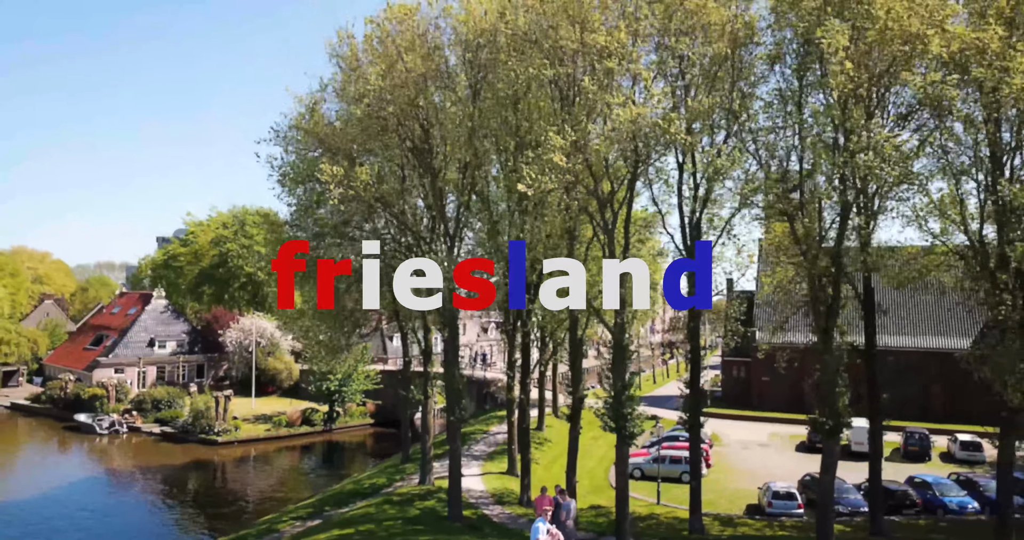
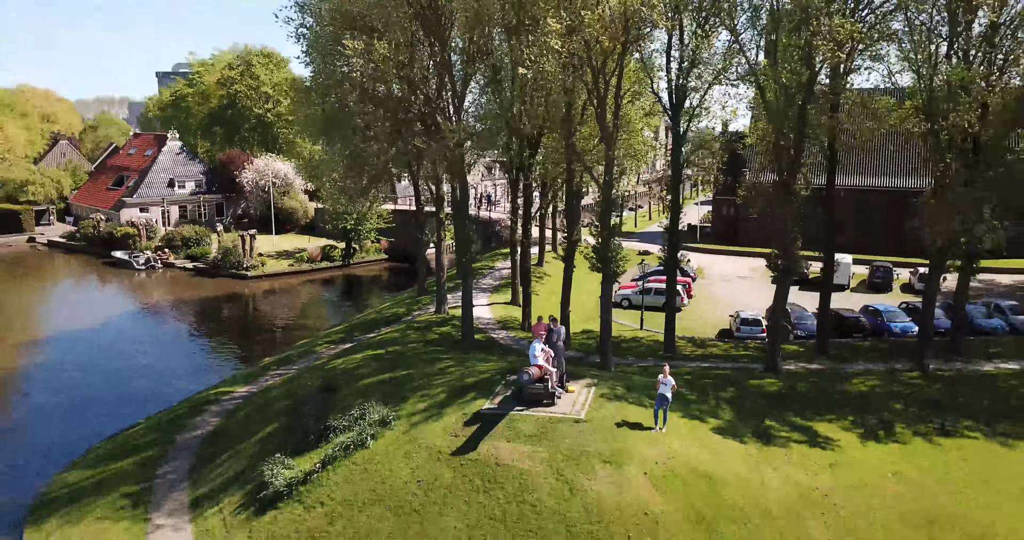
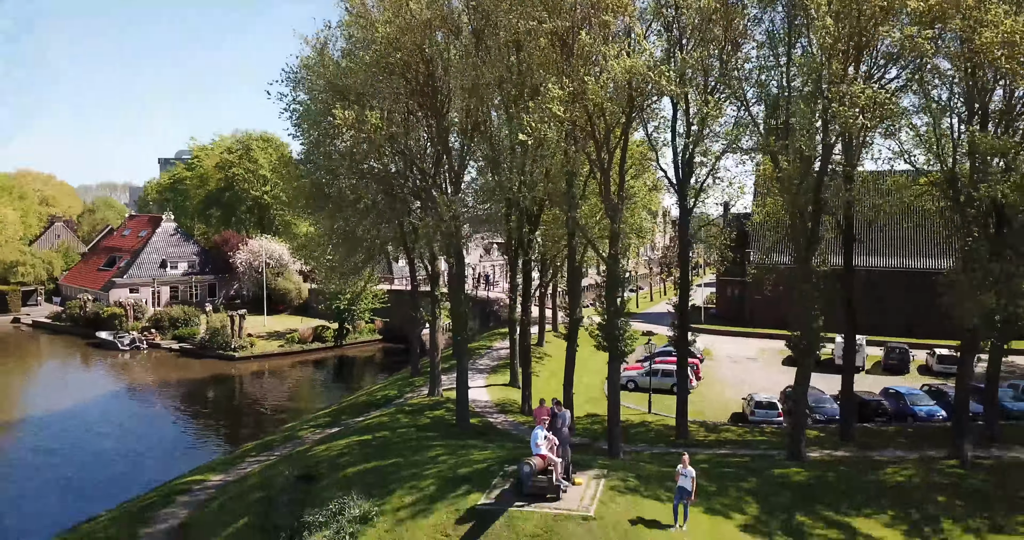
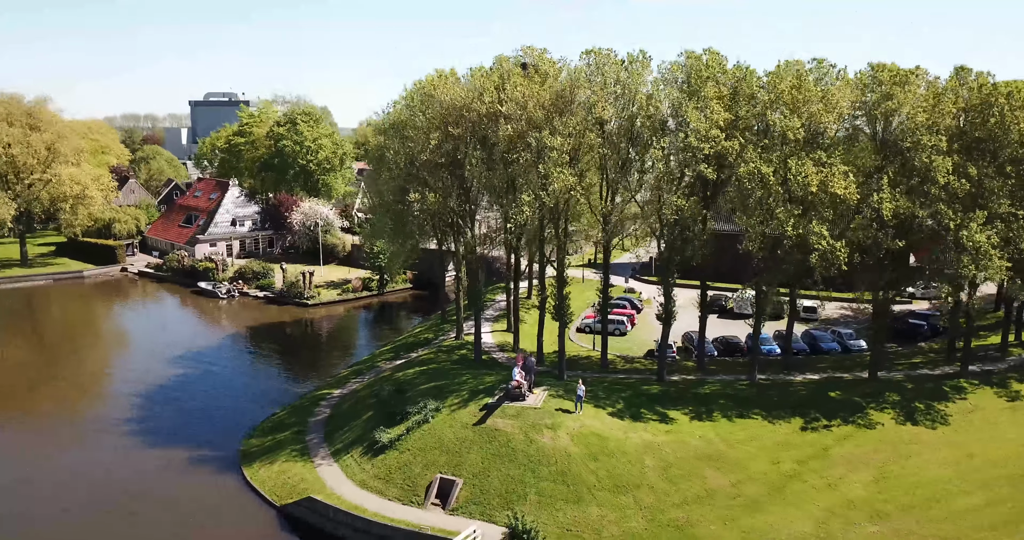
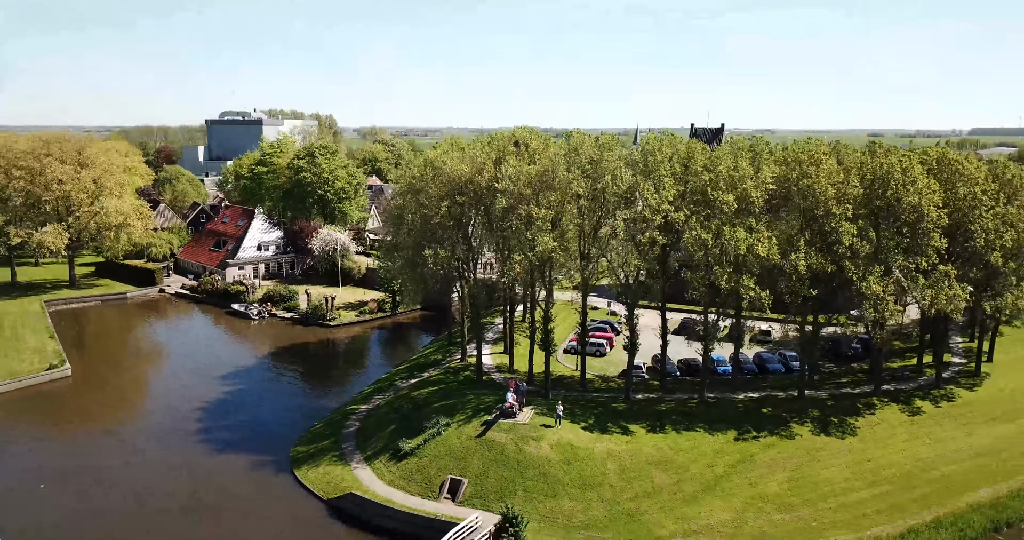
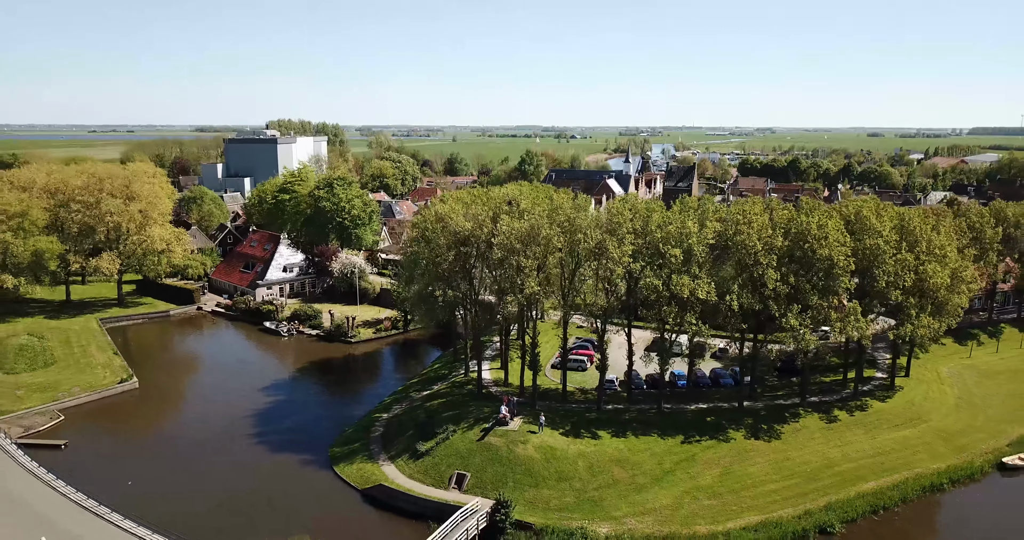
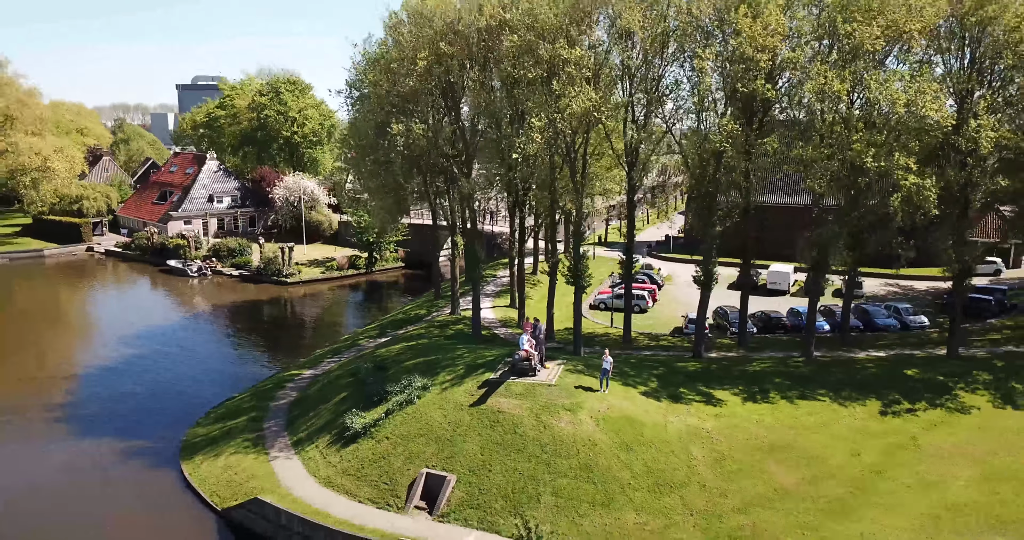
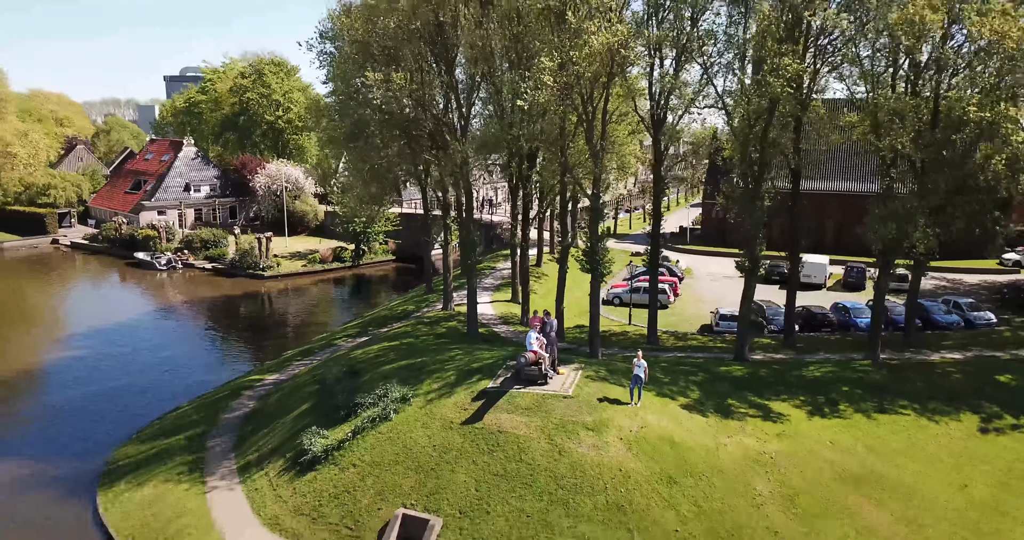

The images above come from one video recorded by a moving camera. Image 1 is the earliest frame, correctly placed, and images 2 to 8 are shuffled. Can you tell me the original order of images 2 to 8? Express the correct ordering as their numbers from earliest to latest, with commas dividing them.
3, 2, 8, 7, 4, 5, 6
